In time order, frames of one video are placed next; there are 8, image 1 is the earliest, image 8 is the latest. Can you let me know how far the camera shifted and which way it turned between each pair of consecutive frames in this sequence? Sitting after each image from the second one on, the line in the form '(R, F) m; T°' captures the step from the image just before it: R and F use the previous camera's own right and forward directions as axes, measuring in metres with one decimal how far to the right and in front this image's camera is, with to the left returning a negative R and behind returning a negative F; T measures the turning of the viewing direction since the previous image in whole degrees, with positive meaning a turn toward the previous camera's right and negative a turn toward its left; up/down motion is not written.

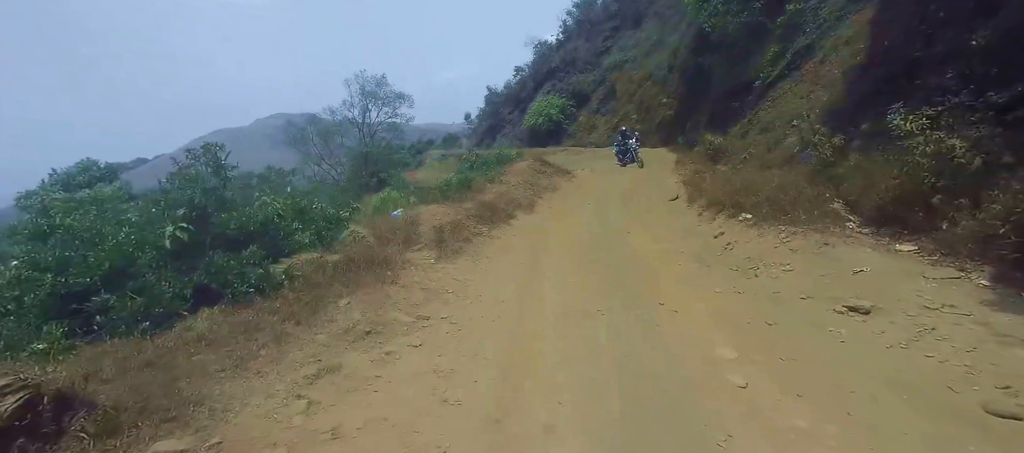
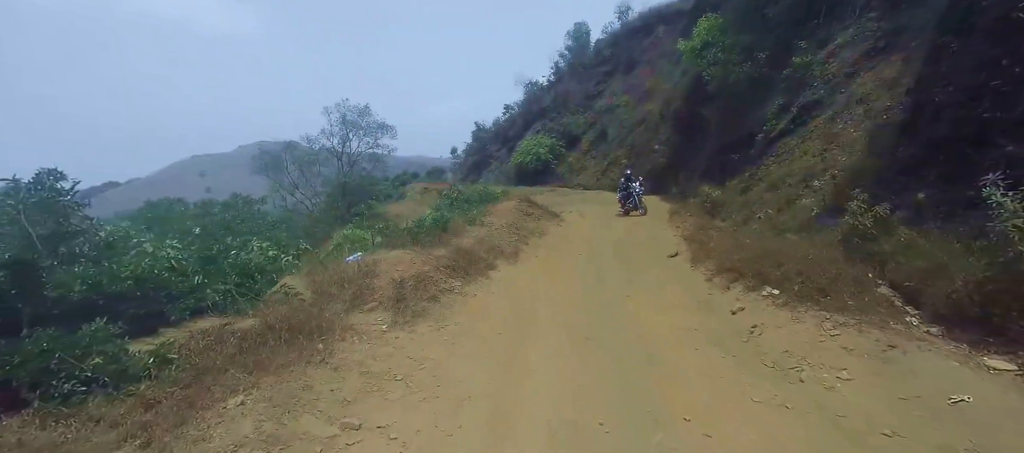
(0.0, +1.5) m; +2°
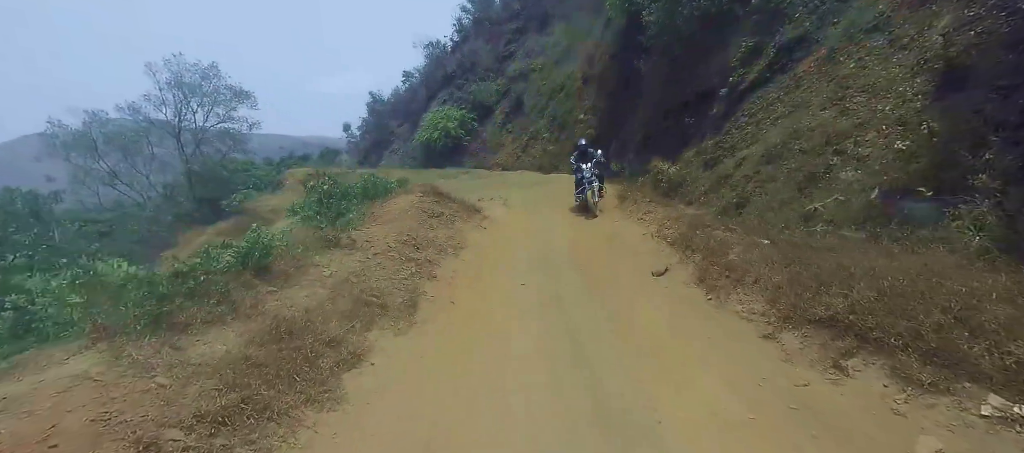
(+0.3, +4.5) m; +9°
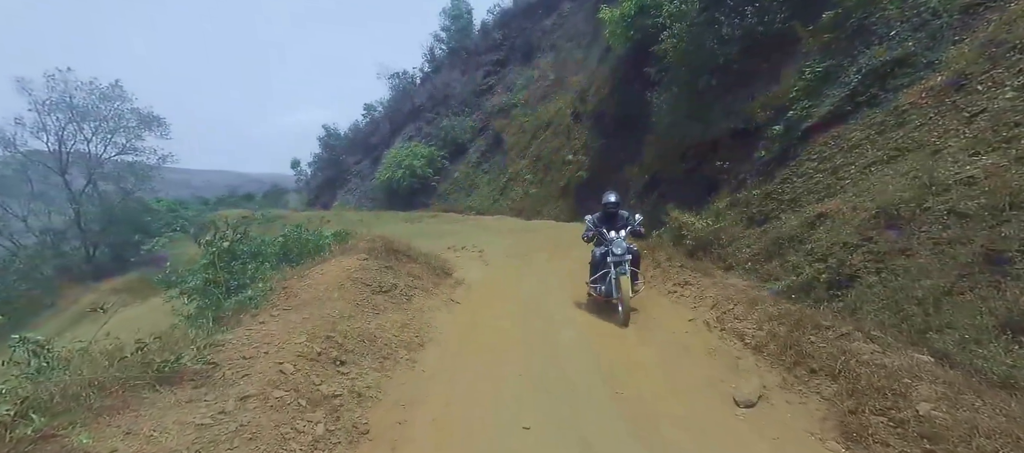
(-0.3, +3.0) m; +4°
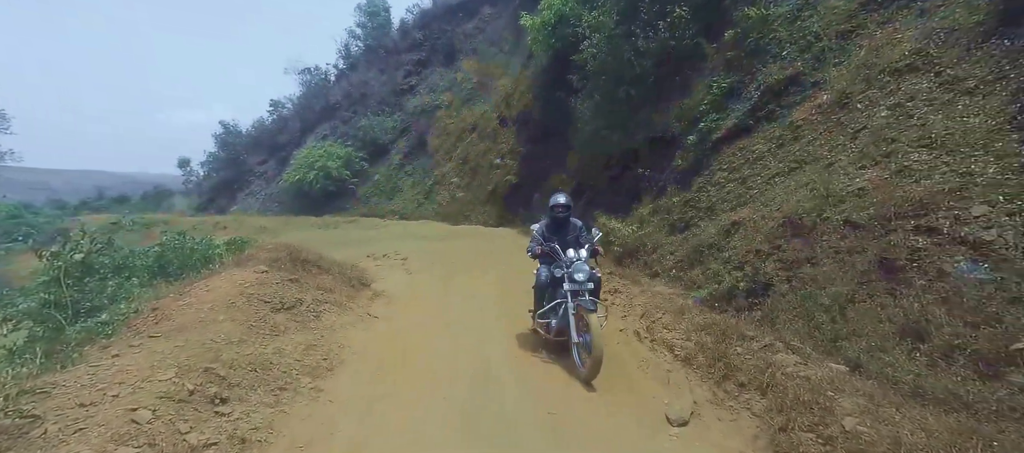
(+0.1, +0.4) m; +8°
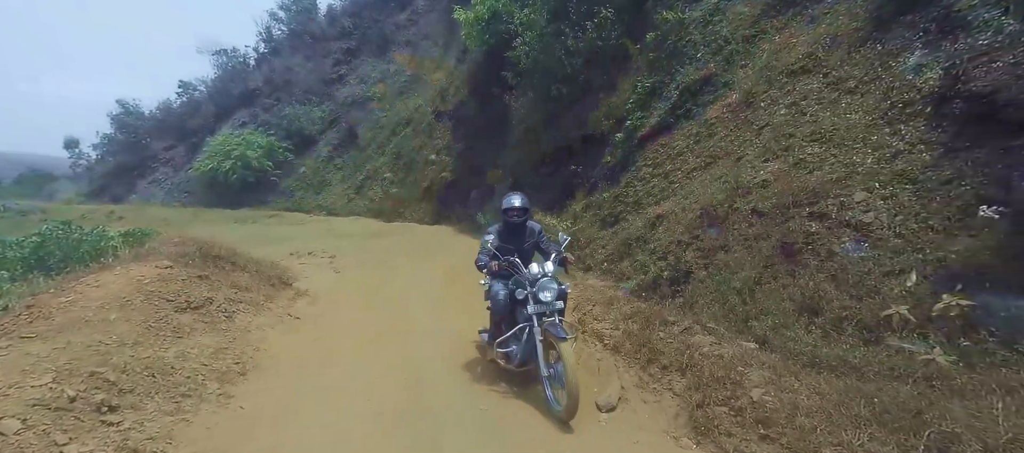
(+0.1, 0.0) m; +7°
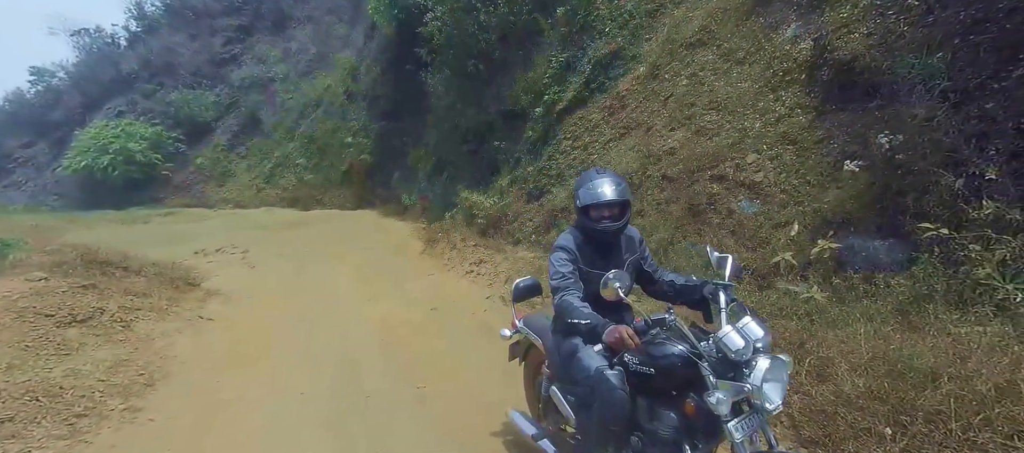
(0.0, -0.1) m; +8°
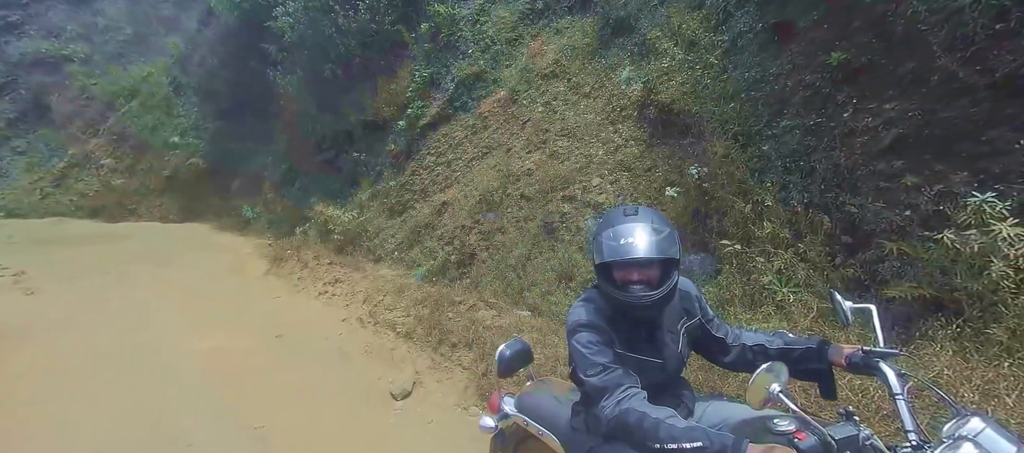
(0.0, -0.2) m; +15°
